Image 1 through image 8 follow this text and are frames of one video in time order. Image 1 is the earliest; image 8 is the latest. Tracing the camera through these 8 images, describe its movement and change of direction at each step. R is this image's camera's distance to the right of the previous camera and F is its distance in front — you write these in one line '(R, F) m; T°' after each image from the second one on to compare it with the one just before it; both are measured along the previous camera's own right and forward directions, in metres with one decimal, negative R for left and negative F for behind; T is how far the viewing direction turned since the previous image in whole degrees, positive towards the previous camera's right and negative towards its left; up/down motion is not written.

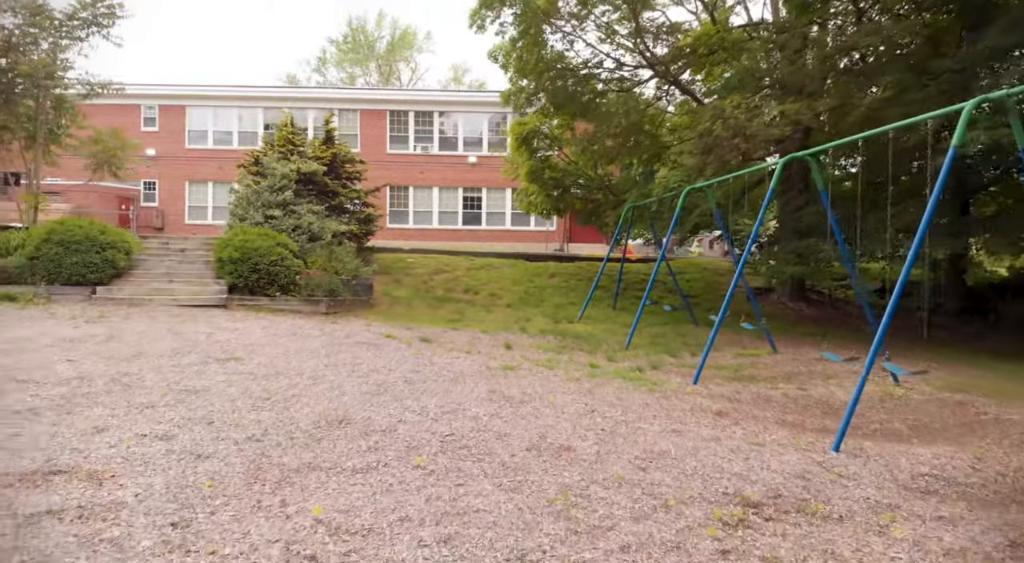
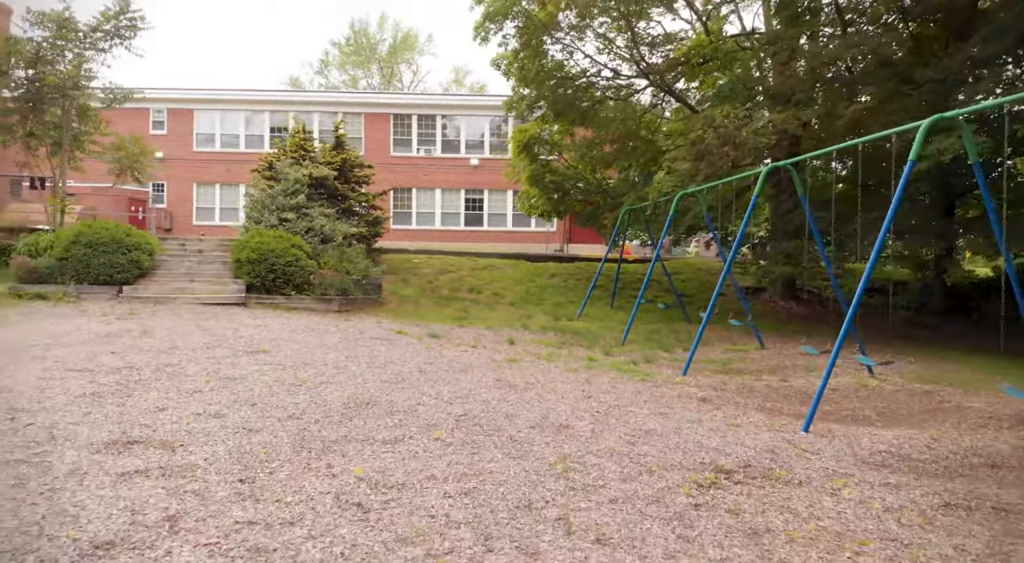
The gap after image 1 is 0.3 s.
(0.0, -0.4) m; 0°
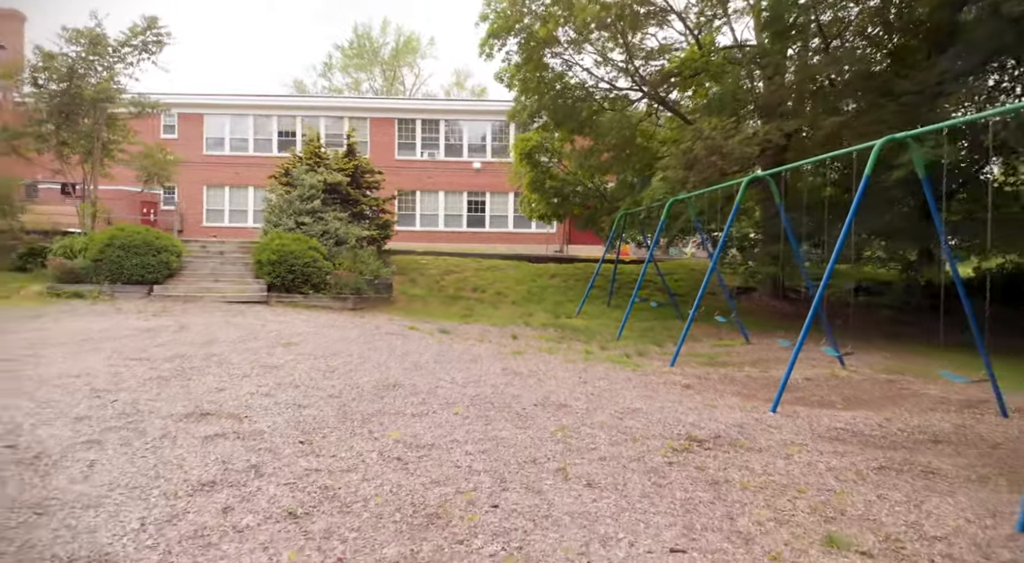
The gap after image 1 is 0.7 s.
(0.0, -0.6) m; 0°
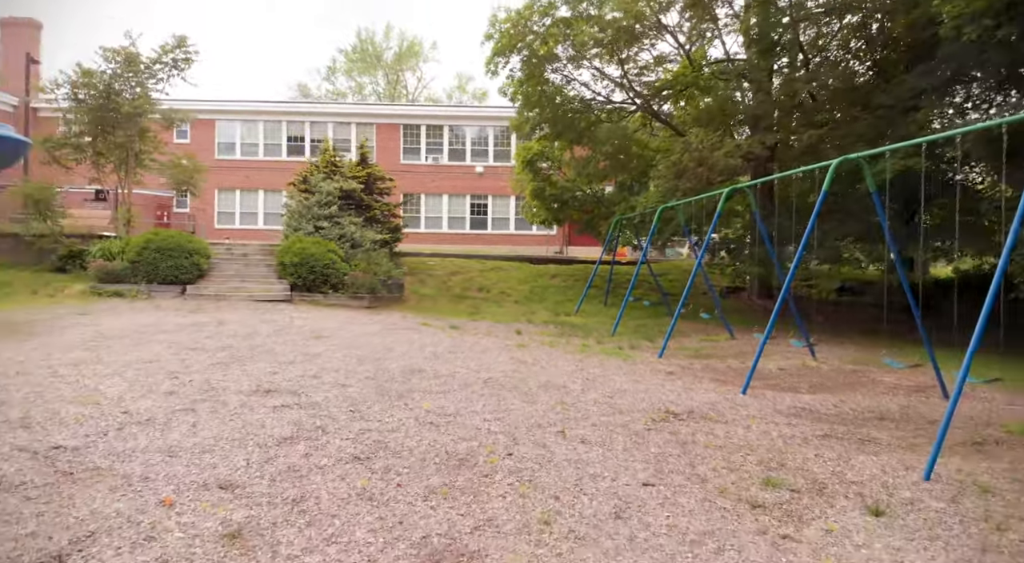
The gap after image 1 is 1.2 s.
(-0.1, -0.8) m; 0°
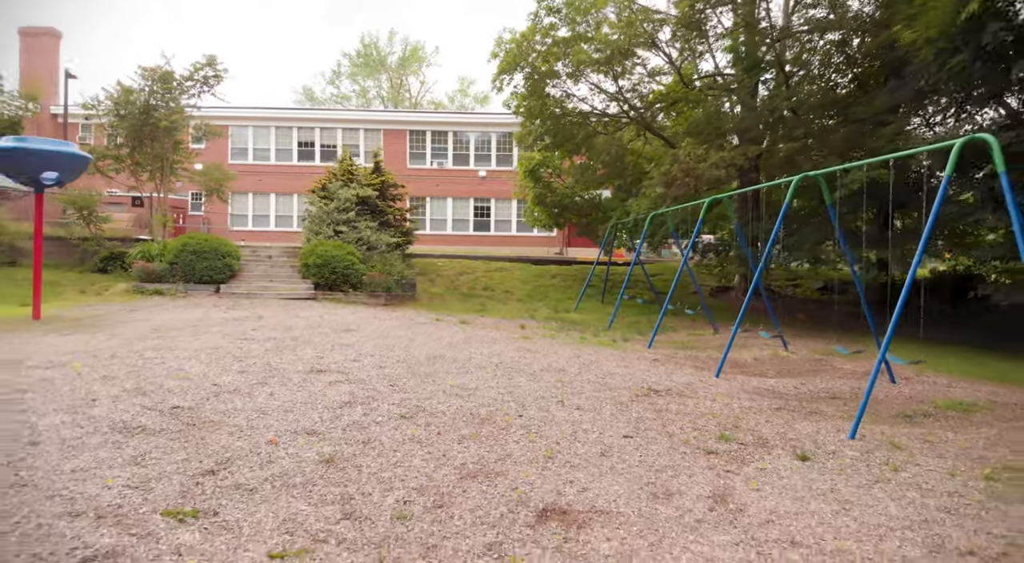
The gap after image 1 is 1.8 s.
(-0.1, -0.9) m; 0°
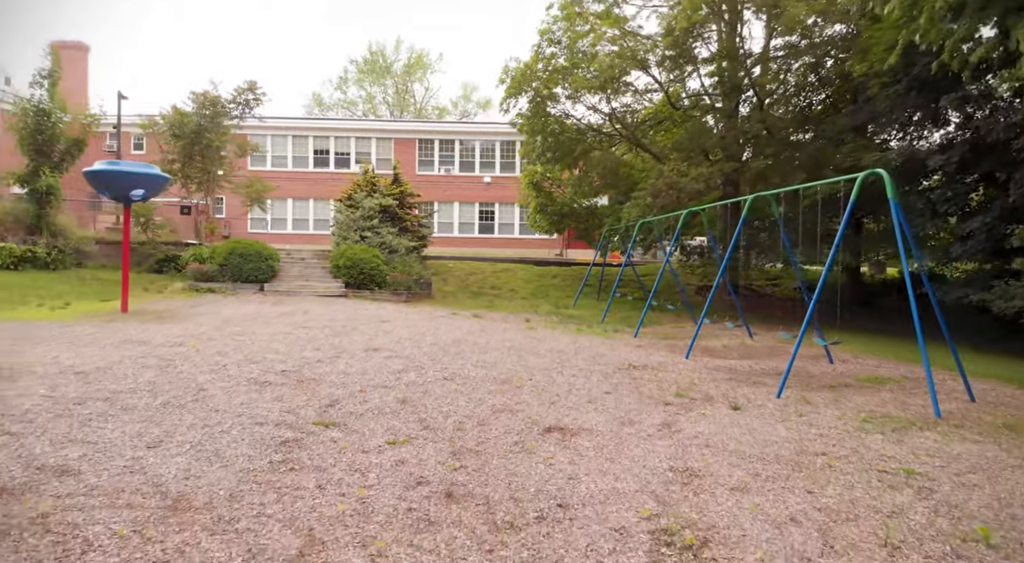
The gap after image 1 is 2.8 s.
(-0.1, -1.5) m; 0°
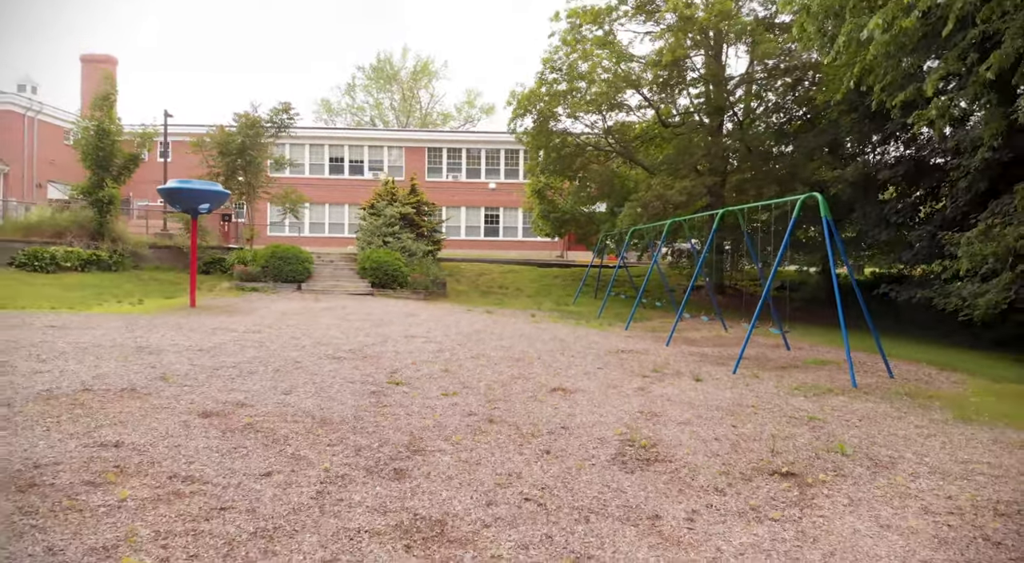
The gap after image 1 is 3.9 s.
(-0.1, -1.6) m; 0°
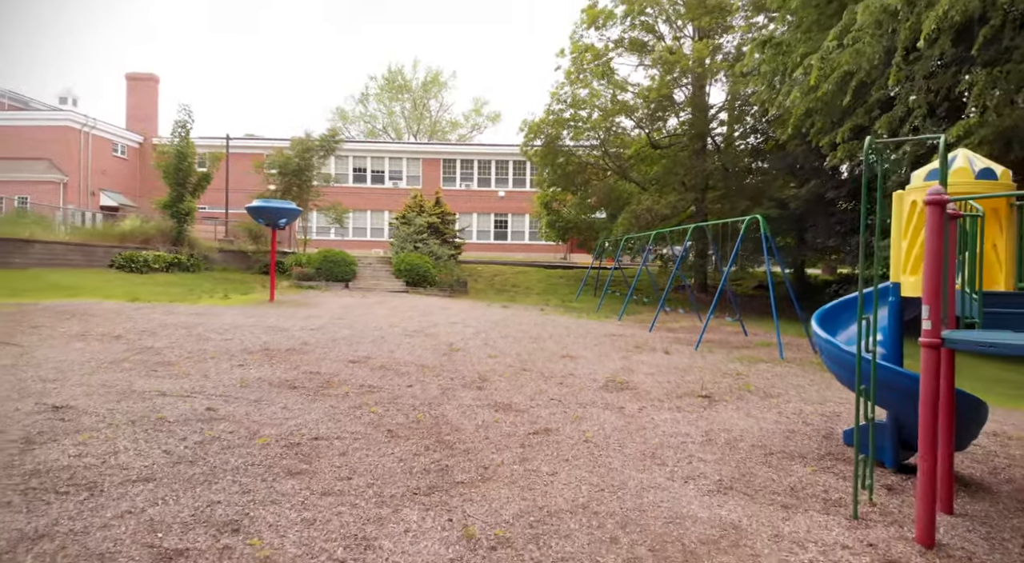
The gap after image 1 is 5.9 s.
(-0.3, -2.7) m; 0°
